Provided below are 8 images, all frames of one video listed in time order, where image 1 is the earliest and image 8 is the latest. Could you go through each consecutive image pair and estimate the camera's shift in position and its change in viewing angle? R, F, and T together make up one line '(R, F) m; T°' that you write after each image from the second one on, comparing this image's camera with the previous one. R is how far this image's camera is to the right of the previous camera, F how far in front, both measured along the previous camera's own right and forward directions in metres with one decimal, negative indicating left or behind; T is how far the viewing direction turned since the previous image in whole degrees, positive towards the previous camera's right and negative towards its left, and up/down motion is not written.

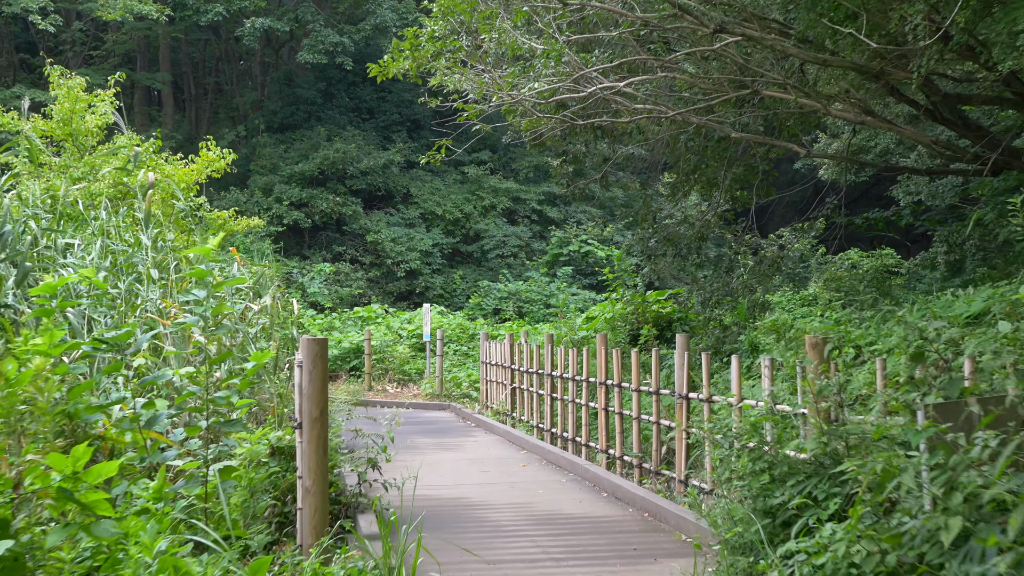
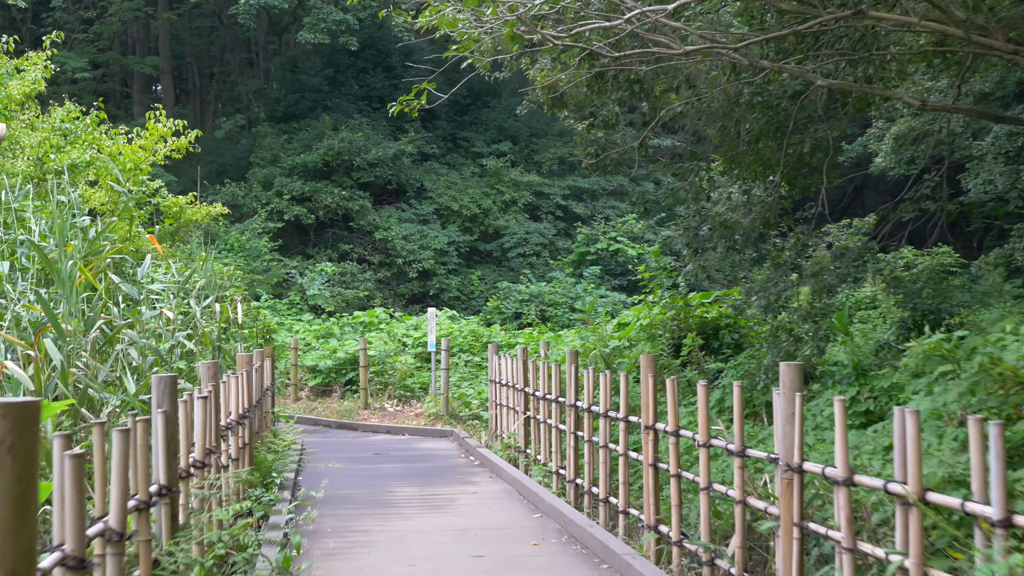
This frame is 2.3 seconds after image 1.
(+0.1, +1.8) m; -1°
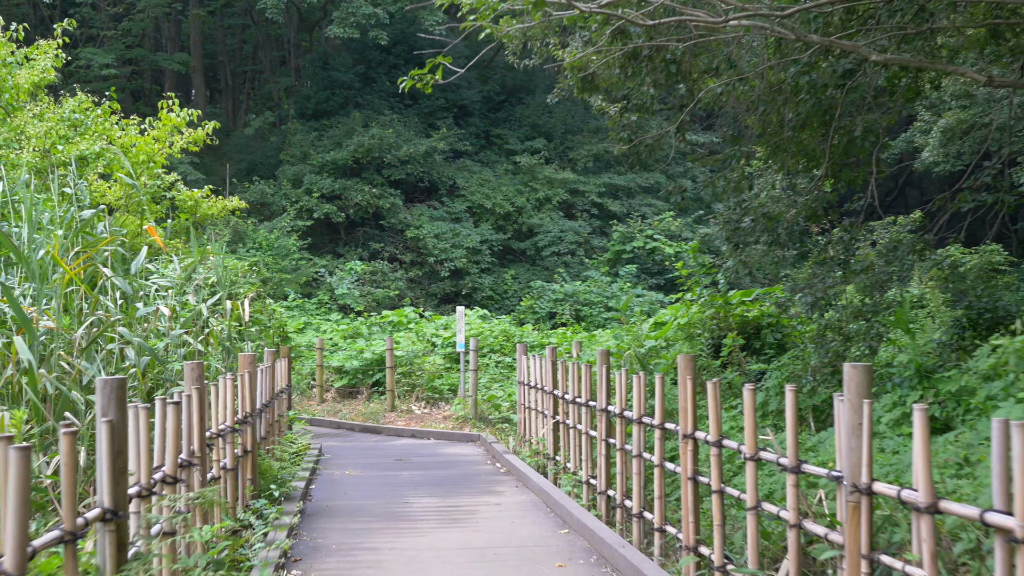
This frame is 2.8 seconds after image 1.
(0.0, +0.4) m; -2°
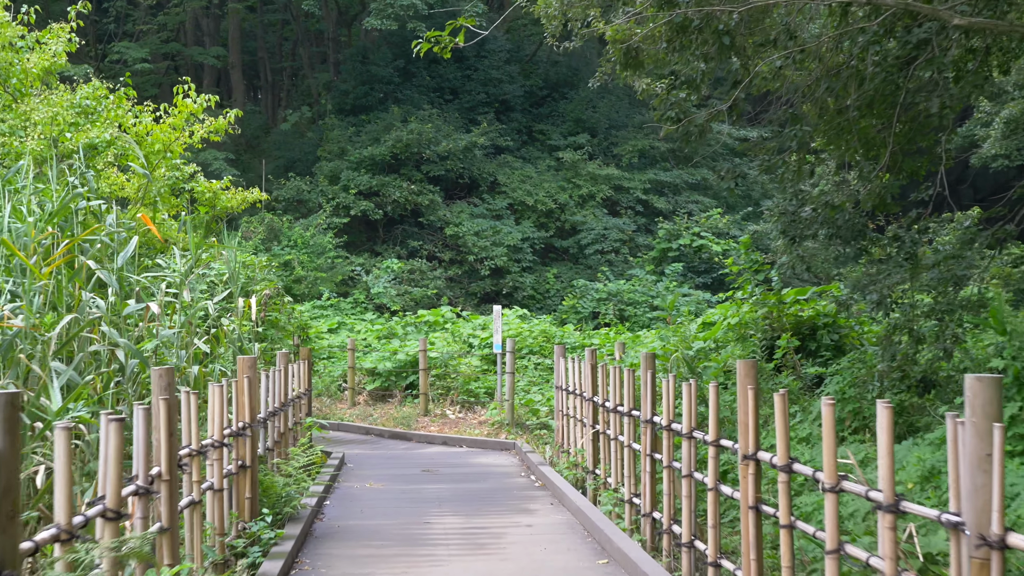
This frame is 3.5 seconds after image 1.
(0.0, +0.5) m; -2°
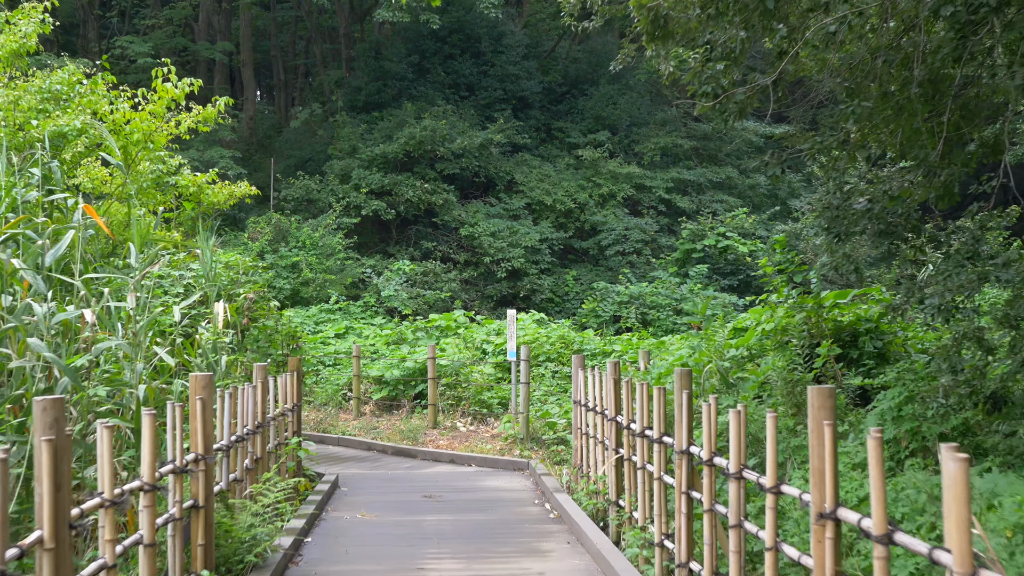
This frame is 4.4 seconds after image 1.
(0.0, +0.7) m; -1°
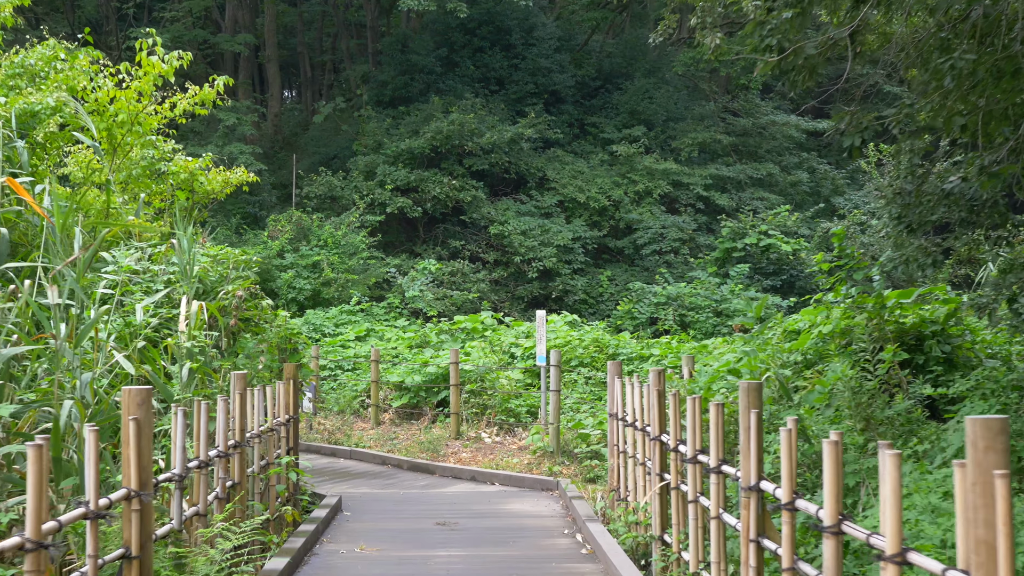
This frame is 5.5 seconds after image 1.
(0.0, +0.7) m; -2°
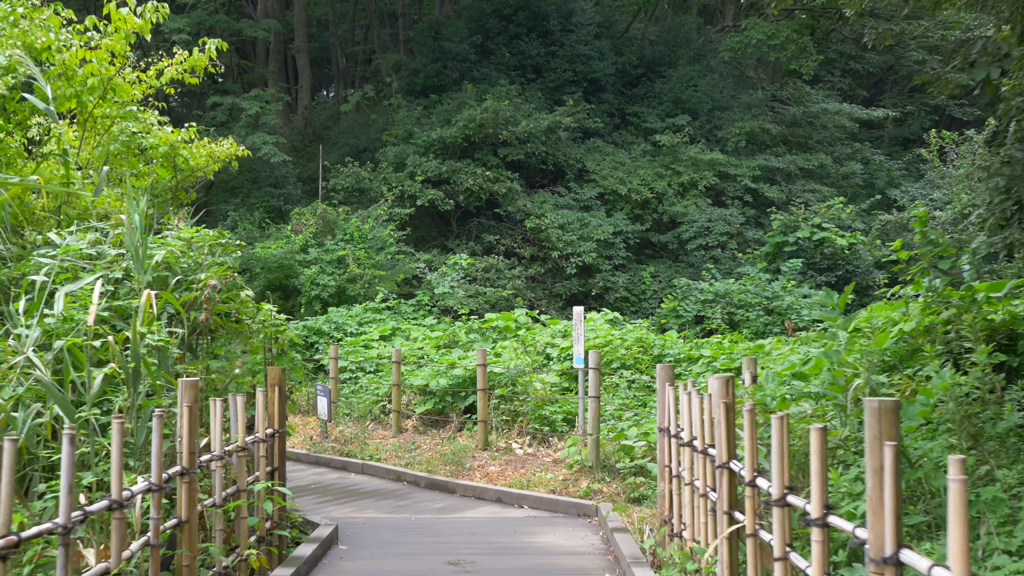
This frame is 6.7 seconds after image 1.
(0.0, +0.9) m; -2°
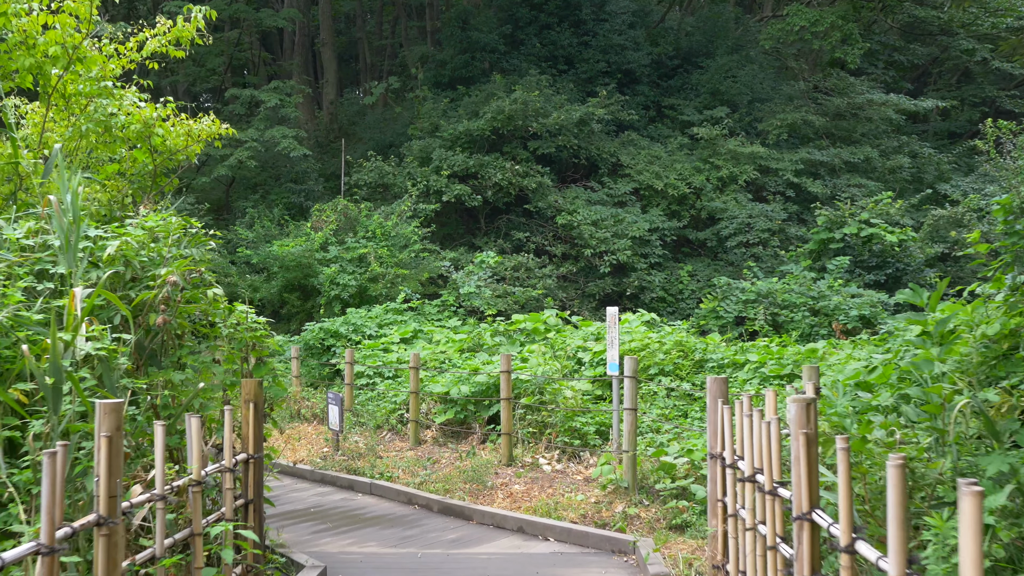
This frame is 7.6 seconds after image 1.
(0.0, +0.7) m; -2°
